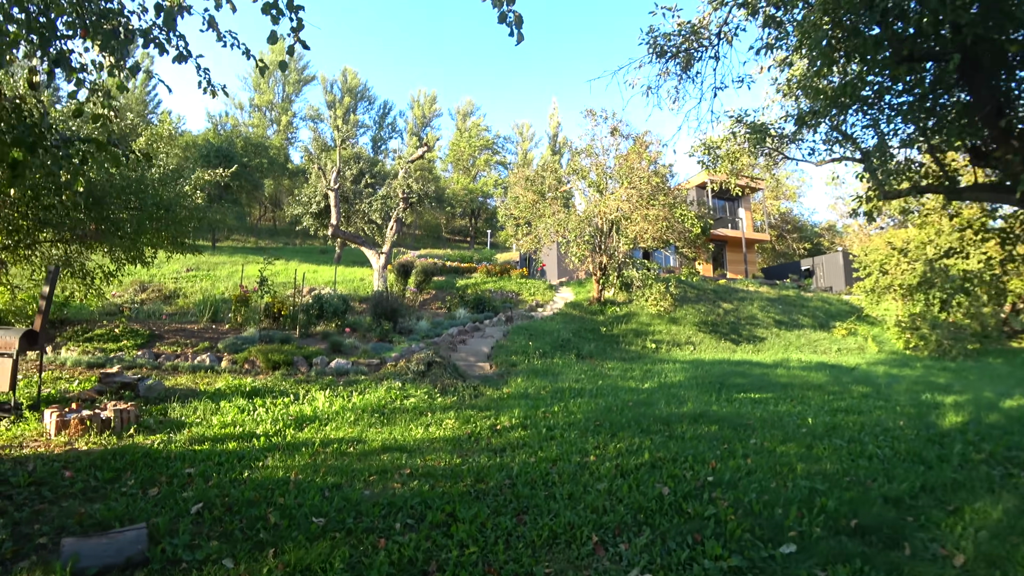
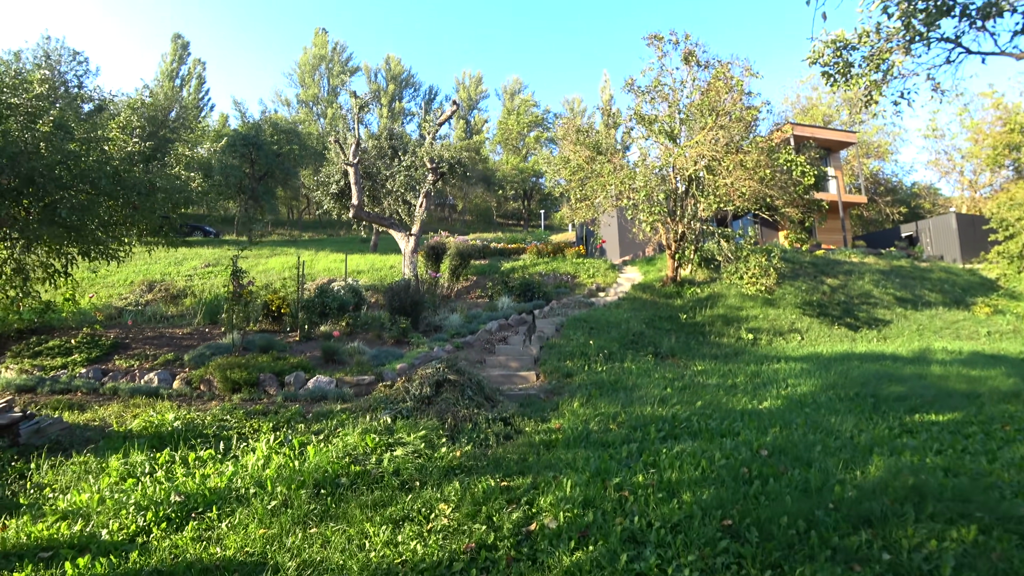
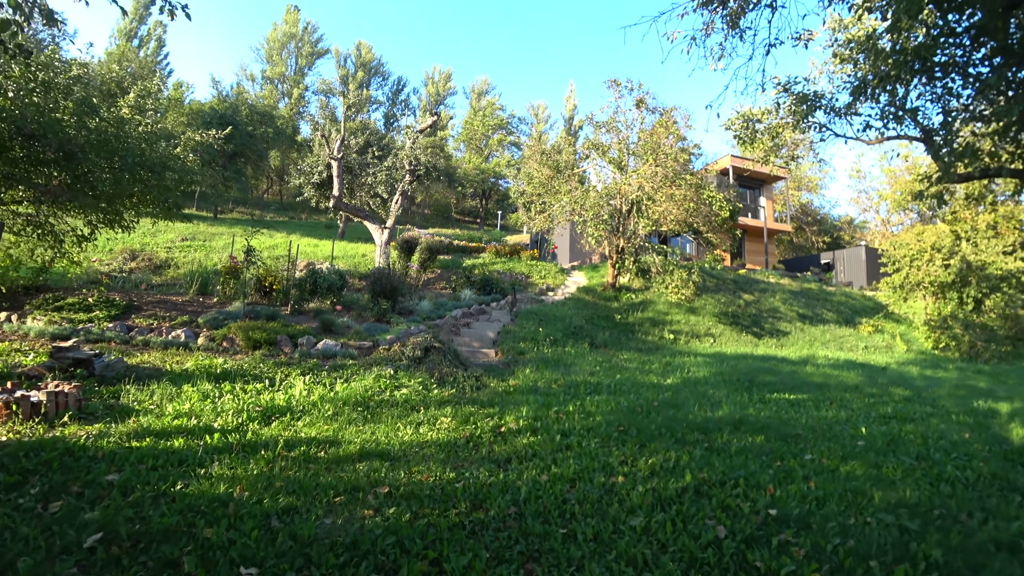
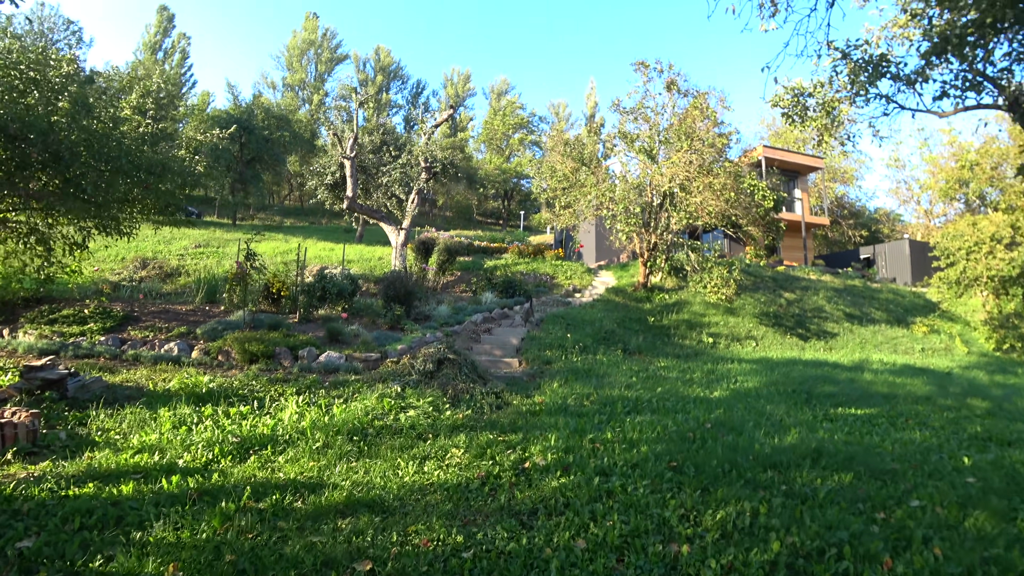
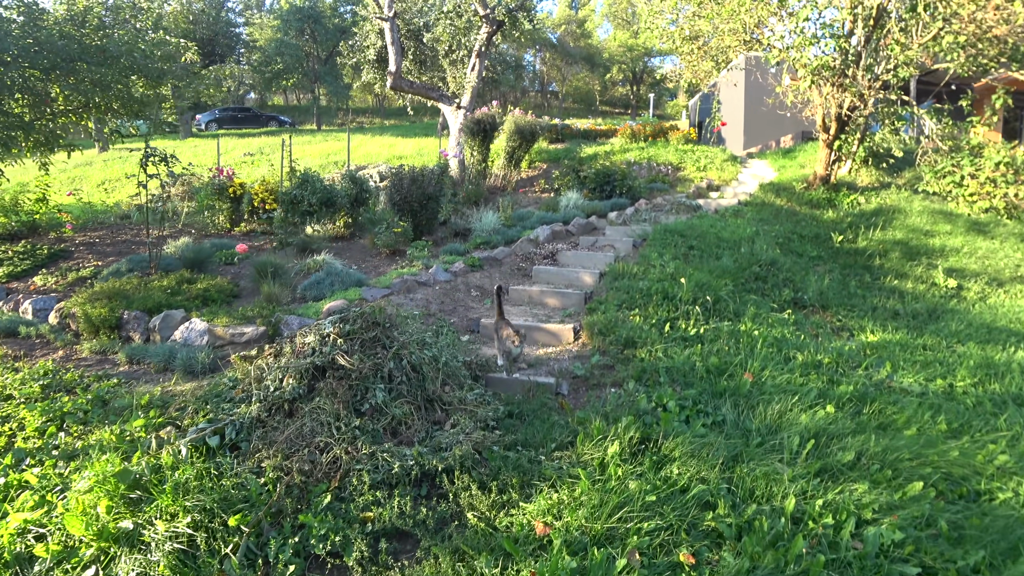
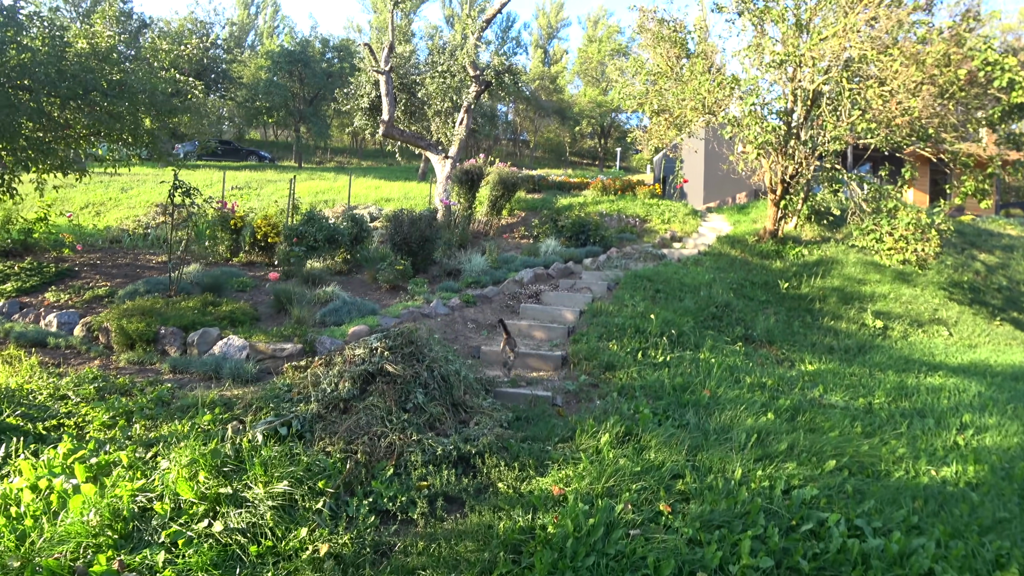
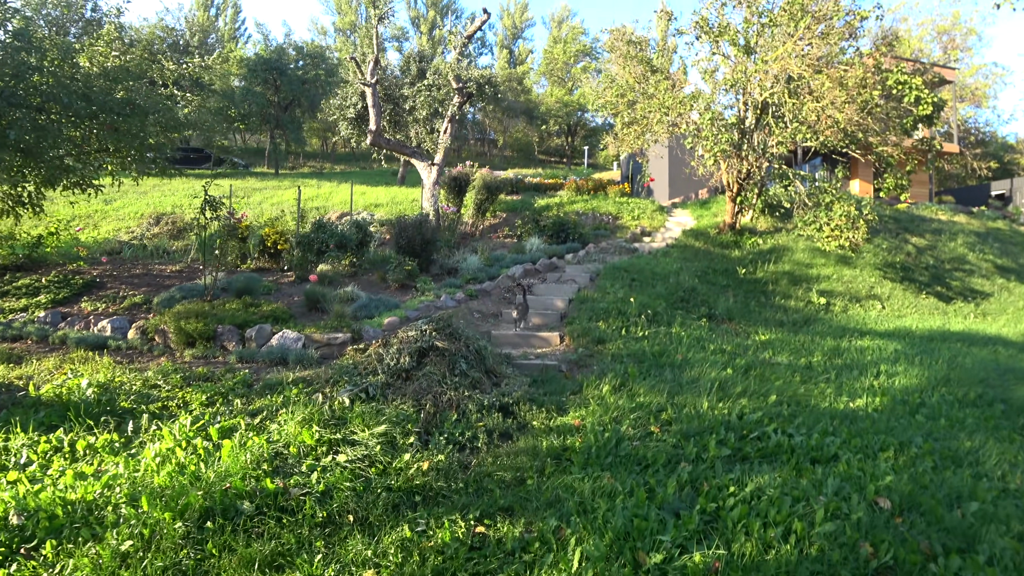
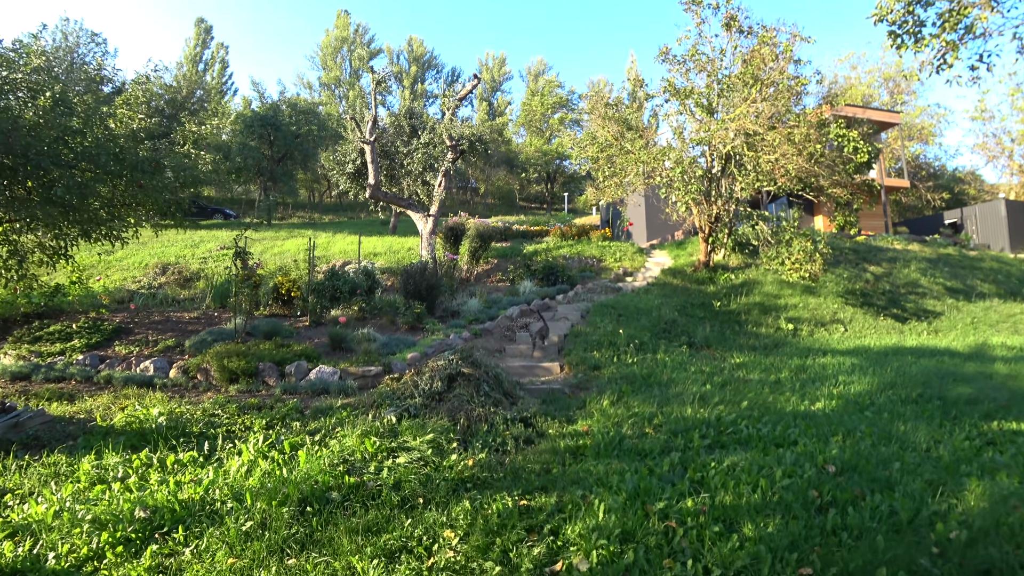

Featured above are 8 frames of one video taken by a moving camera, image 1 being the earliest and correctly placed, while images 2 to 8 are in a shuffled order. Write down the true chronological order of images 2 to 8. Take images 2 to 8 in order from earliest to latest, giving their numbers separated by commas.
3, 4, 2, 8, 7, 6, 5
